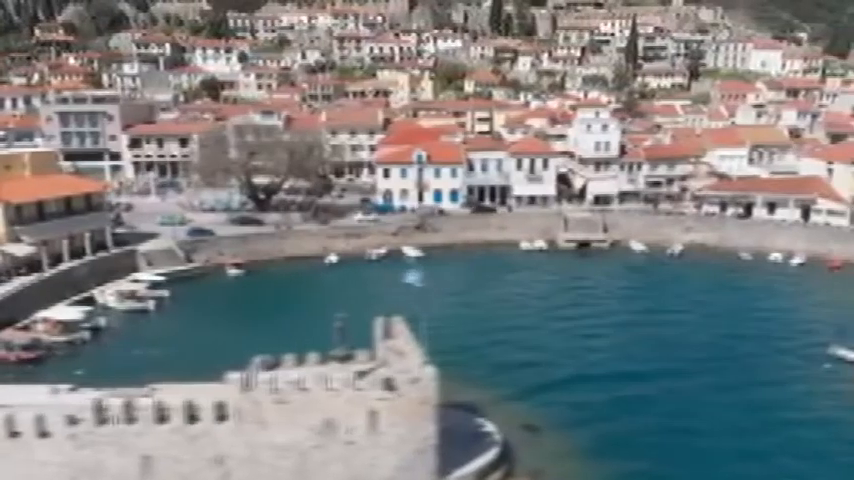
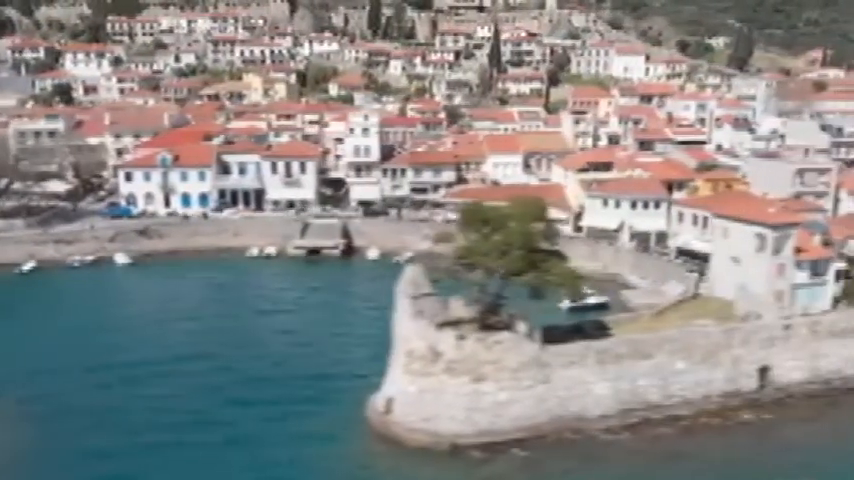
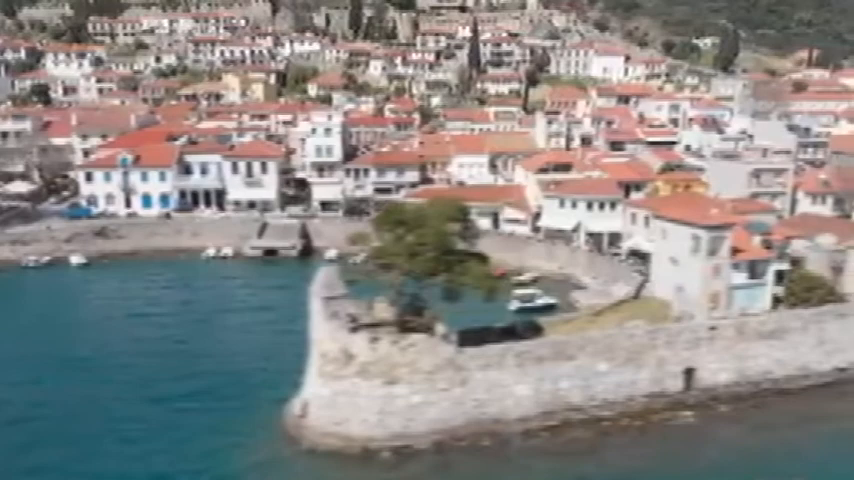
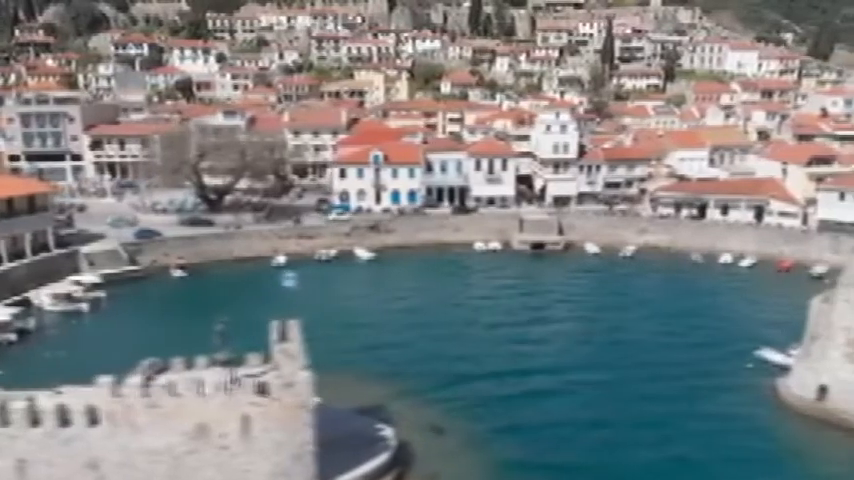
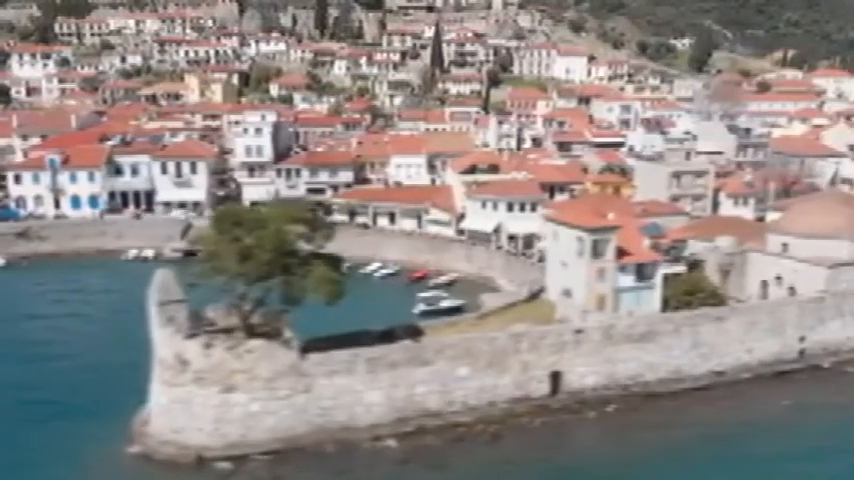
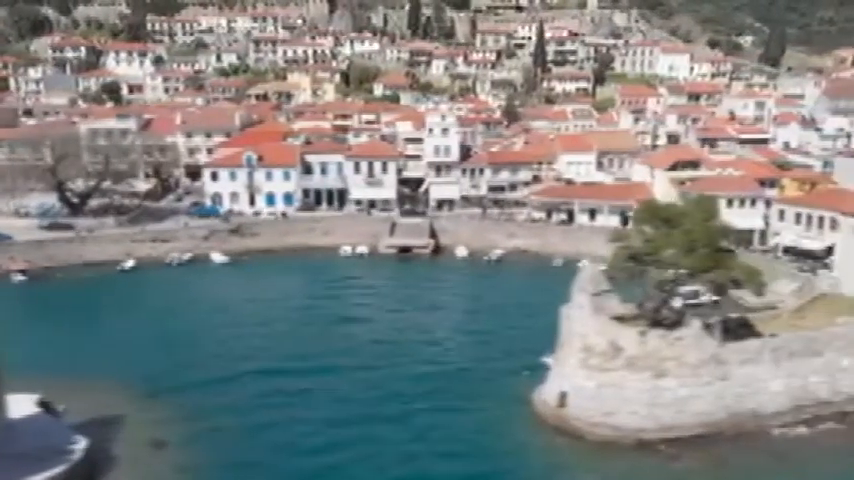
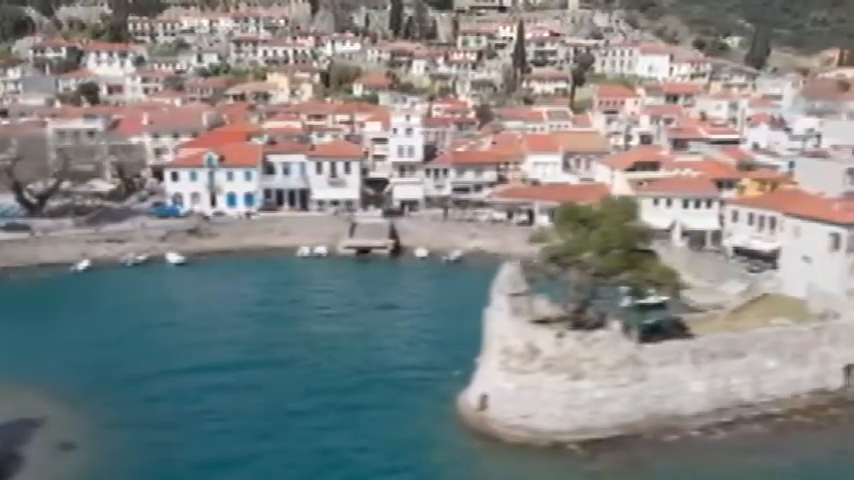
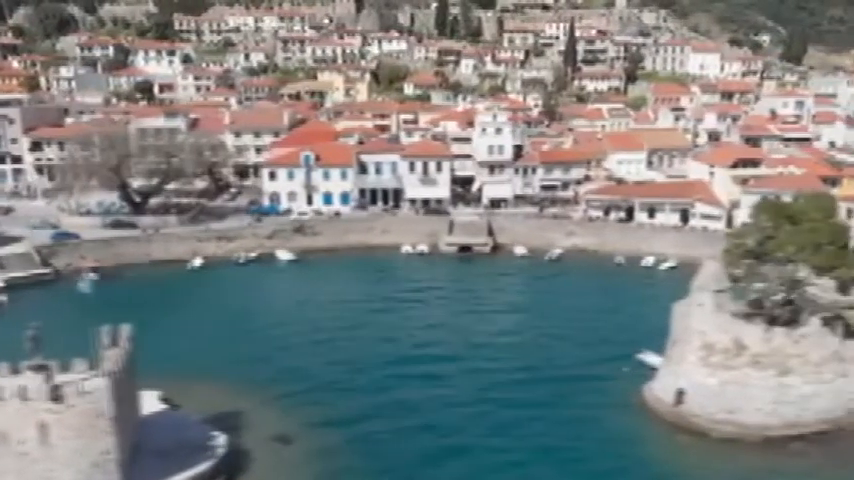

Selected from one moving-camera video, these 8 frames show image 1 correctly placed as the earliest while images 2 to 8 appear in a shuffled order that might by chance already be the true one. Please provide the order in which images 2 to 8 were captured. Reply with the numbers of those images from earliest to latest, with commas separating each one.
4, 8, 6, 7, 2, 3, 5
